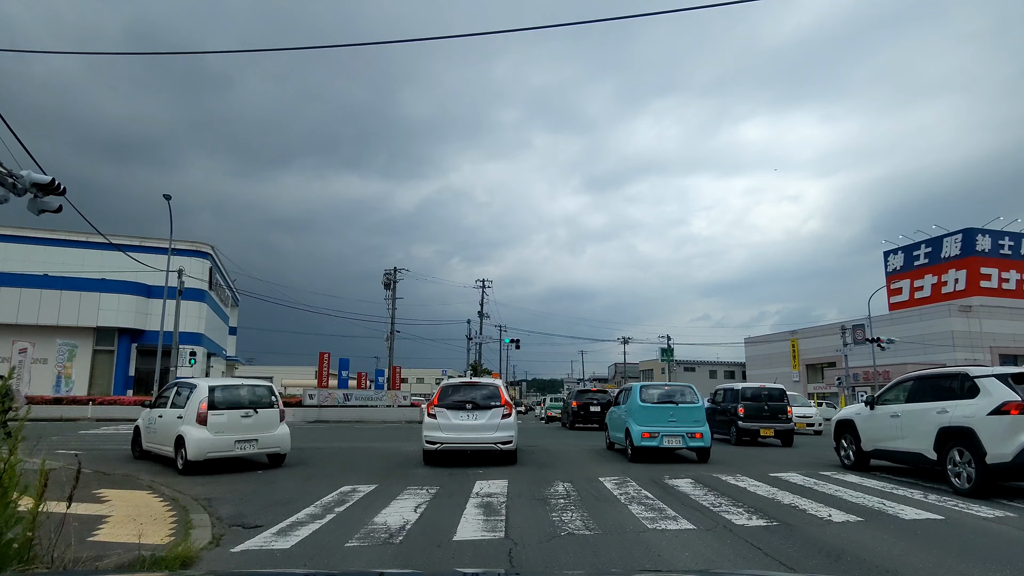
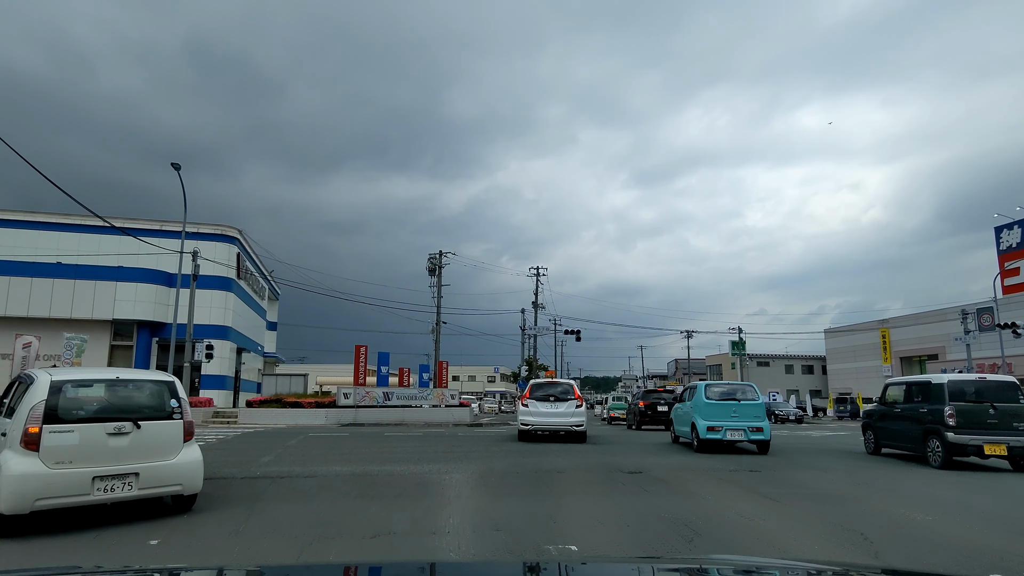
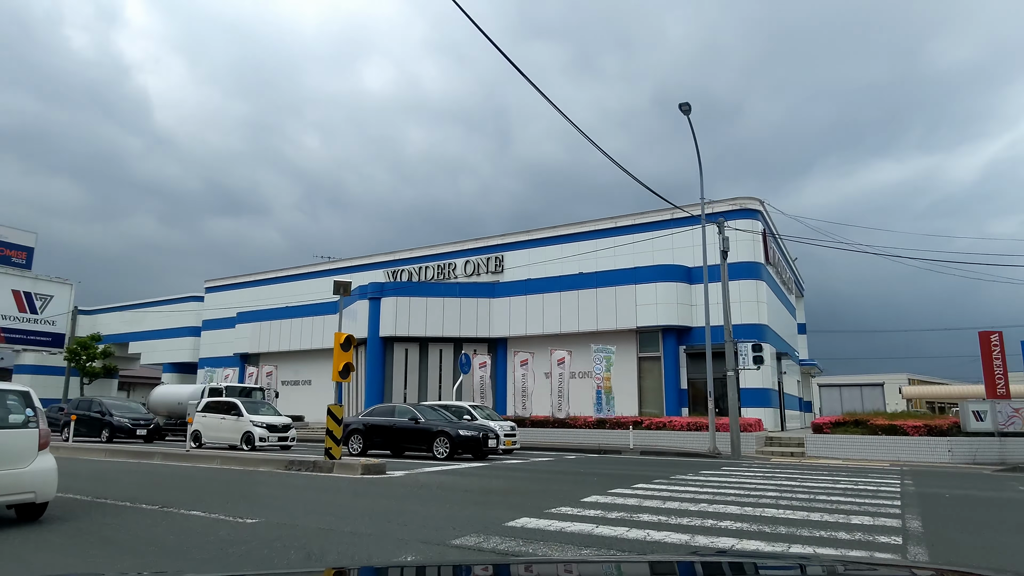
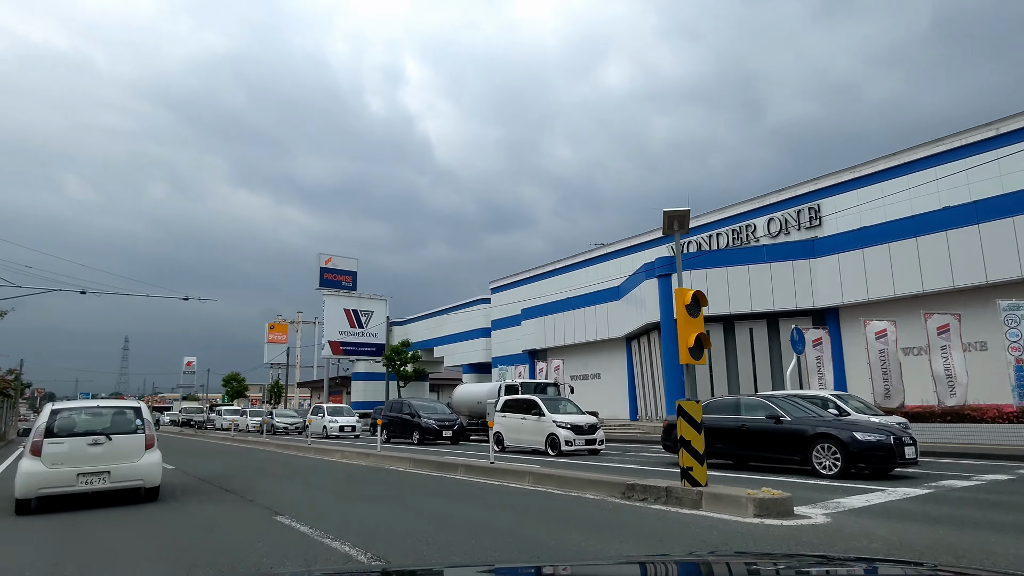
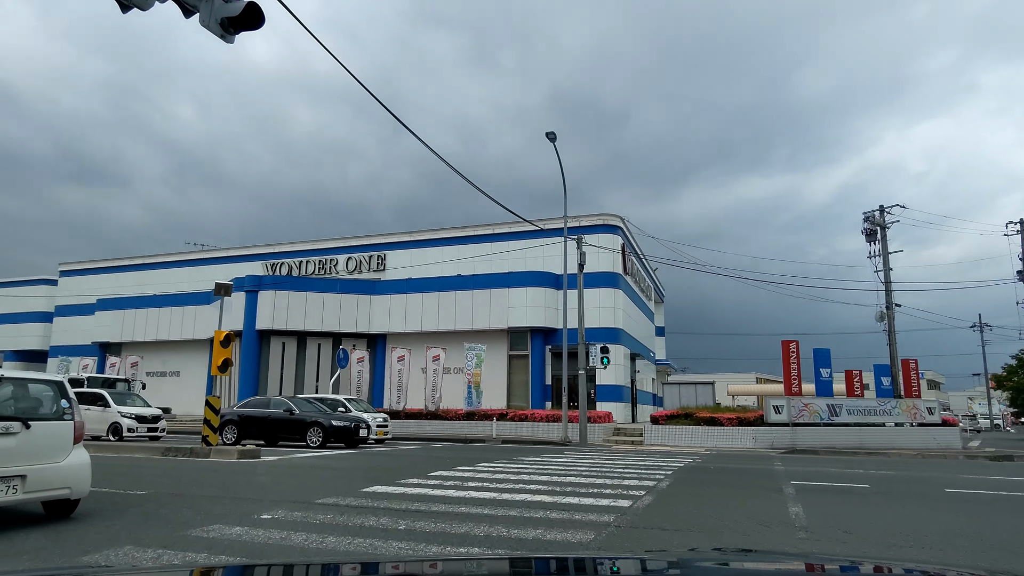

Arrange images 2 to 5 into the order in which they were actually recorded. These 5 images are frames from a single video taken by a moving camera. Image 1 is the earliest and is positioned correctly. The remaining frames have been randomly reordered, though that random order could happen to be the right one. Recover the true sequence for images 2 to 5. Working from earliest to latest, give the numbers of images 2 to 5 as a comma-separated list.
2, 5, 3, 4
